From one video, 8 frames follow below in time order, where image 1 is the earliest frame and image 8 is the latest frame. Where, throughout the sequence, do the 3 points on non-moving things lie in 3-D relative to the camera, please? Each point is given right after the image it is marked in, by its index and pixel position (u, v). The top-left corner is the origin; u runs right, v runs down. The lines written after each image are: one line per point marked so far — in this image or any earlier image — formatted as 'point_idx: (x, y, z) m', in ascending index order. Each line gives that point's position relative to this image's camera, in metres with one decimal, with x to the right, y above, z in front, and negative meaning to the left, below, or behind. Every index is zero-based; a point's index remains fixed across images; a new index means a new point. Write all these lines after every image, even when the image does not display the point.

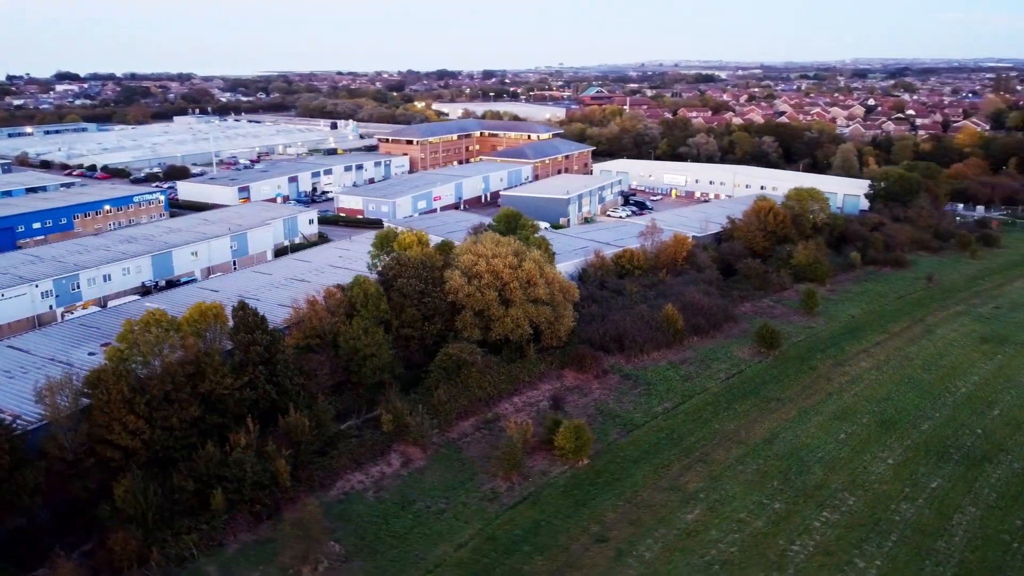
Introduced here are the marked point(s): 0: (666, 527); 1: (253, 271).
0: (+1.8, -2.8, +9.3) m
1: (-5.4, +0.4, +16.8) m
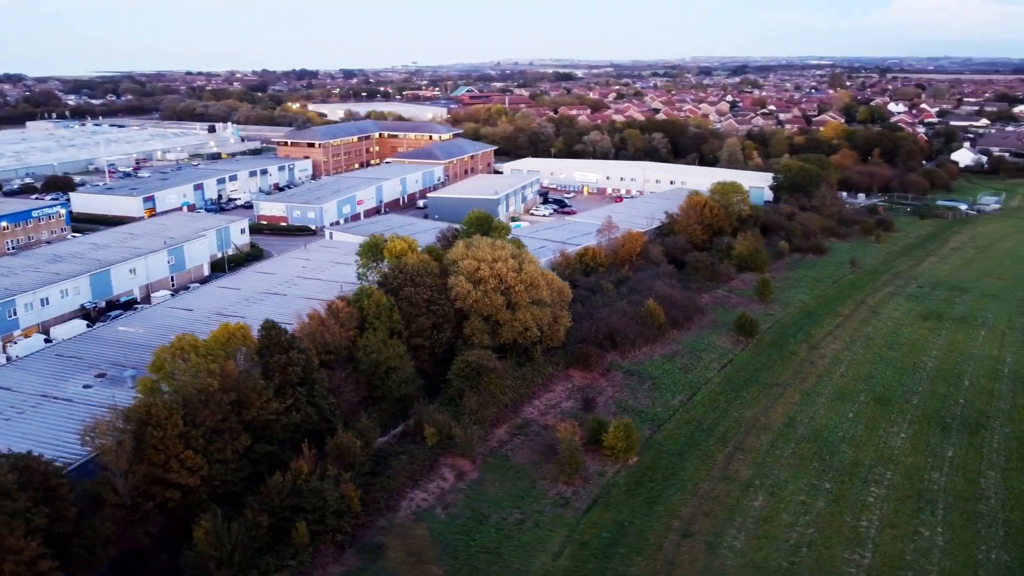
0: (+2.7, -2.7, +9.6) m
1: (-5.7, +0.1, +15.7) m
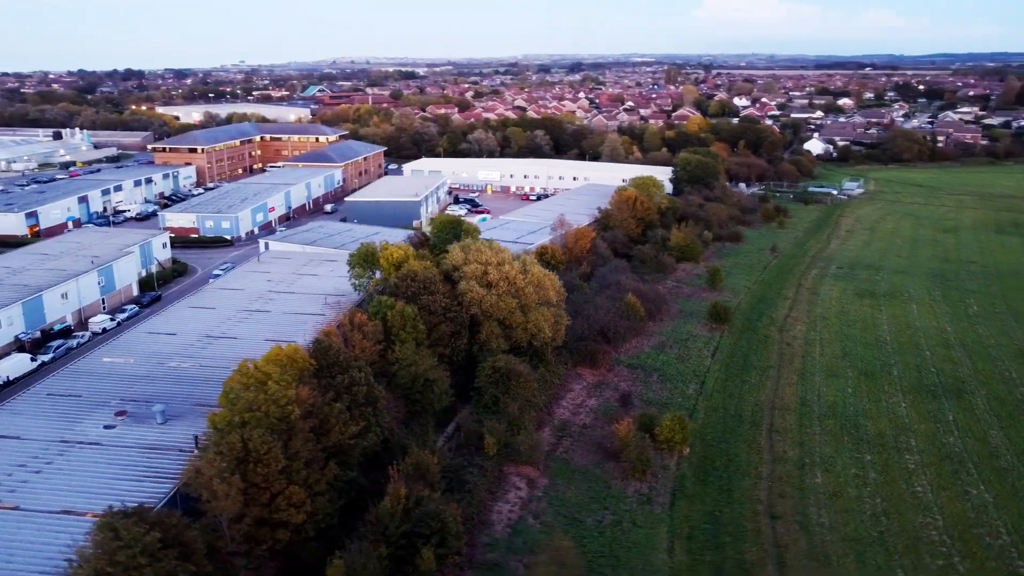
0: (+3.8, -2.6, +10.1) m
1: (-5.9, -0.3, +14.5) m
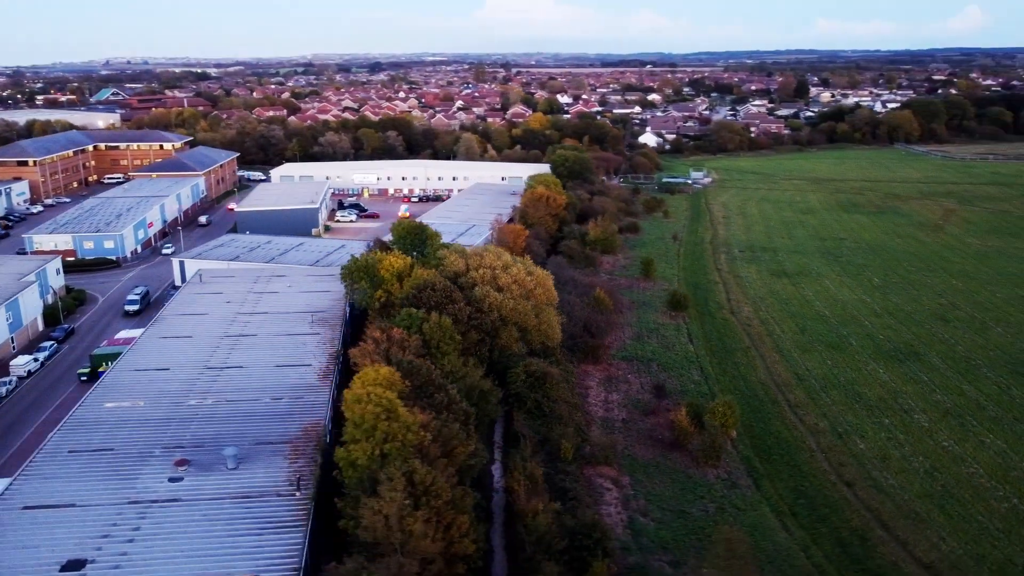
0: (+4.8, -2.3, +11.0) m
1: (-5.7, -0.8, +12.9) m
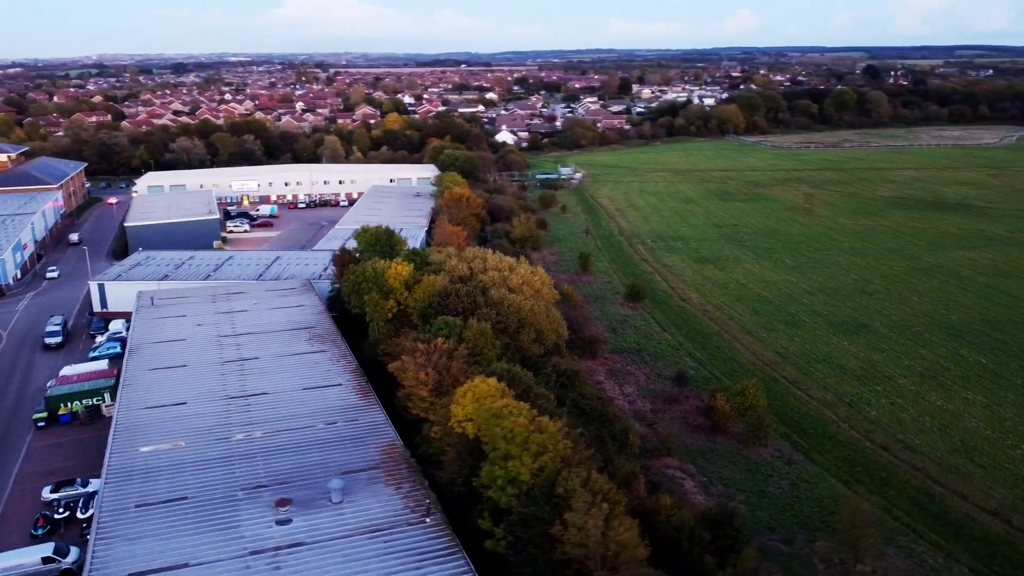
0: (+5.4, -2.0, +11.9) m
1: (-5.3, -1.2, +11.5) m
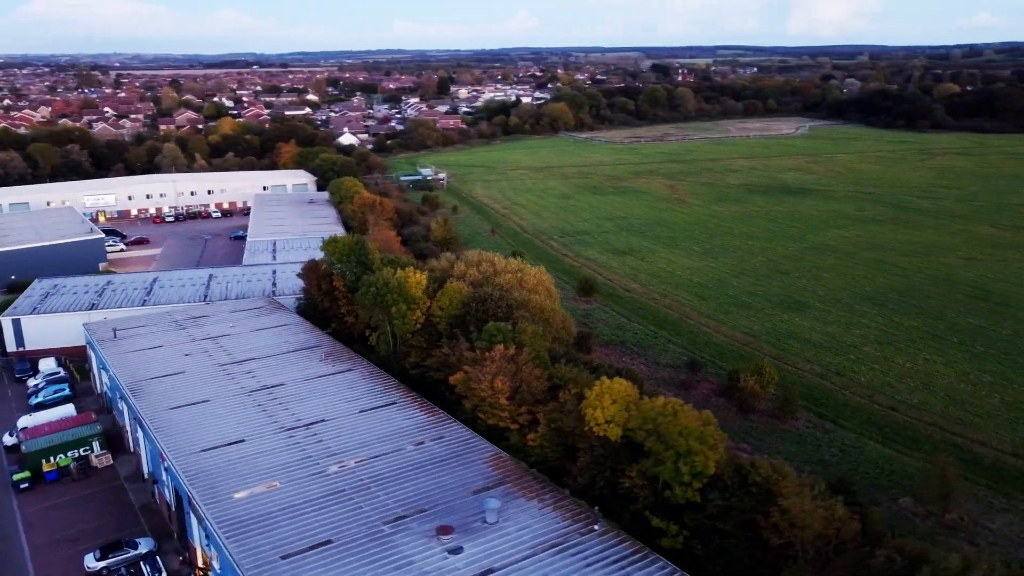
0: (+5.9, -1.6, +13.1) m
1: (-4.5, -1.5, +10.2) m
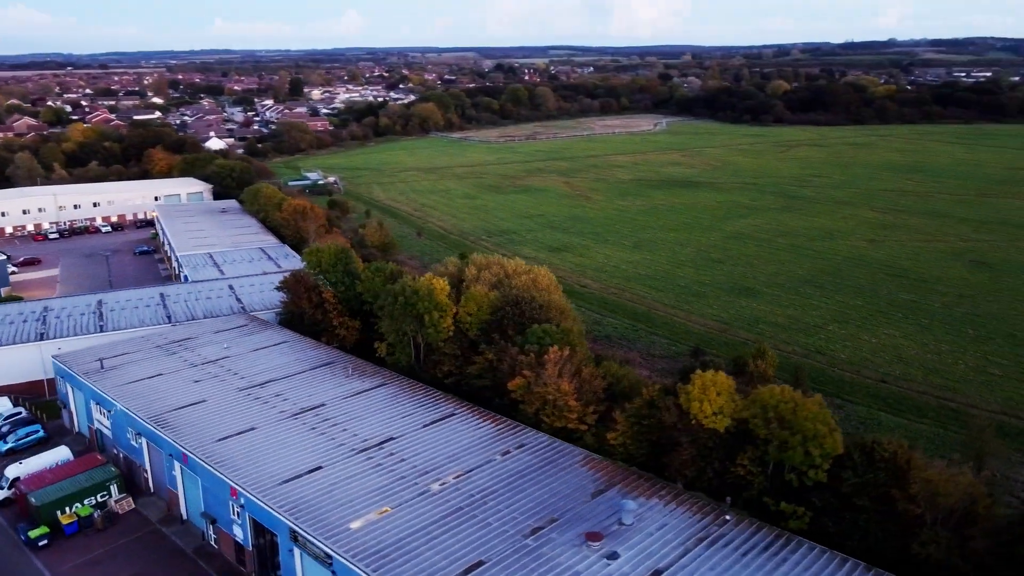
0: (+6.0, -1.3, +14.1) m
1: (-3.6, -1.8, +9.3) m
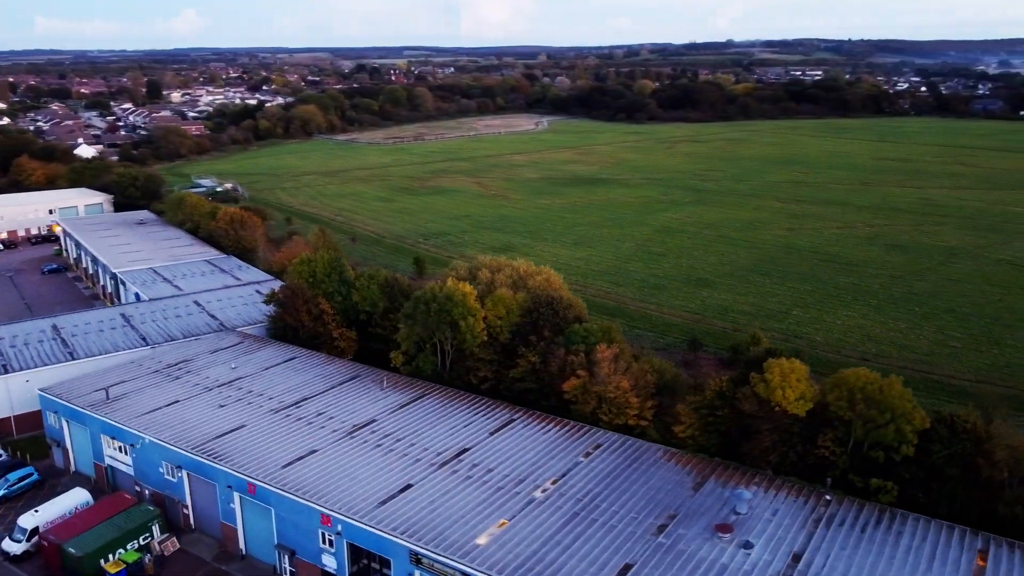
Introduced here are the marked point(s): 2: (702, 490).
0: (+6.0, -1.0, +15.0) m
1: (-2.7, -2.0, +8.6) m
2: (+1.9, -2.1, +8.3) m
